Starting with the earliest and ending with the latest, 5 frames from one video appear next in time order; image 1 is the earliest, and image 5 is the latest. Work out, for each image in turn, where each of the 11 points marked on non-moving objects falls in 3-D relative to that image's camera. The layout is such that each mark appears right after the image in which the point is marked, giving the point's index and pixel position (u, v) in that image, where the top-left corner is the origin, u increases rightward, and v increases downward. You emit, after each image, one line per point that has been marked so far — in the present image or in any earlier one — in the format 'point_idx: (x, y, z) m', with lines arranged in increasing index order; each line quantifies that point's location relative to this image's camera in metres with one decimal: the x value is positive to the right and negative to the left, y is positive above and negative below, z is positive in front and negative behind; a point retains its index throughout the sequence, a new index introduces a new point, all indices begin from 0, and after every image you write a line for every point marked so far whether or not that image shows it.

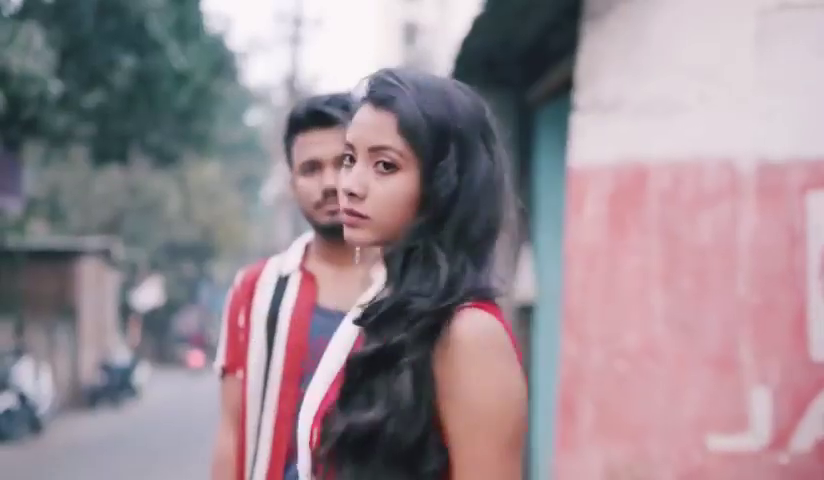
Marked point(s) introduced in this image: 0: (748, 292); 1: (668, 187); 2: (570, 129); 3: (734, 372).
0: (+1.3, -0.2, +4.8) m
1: (+1.1, +0.2, +5.0) m
2: (+0.7, +0.5, +5.1) m
3: (+1.3, -0.5, +4.8) m
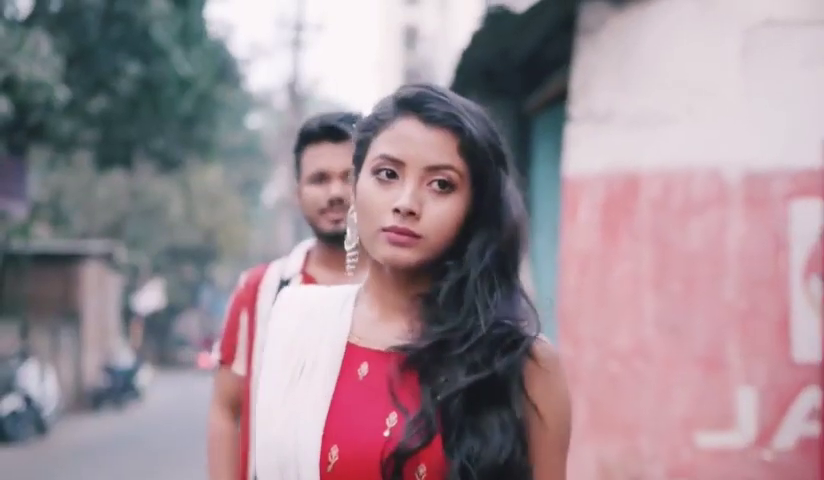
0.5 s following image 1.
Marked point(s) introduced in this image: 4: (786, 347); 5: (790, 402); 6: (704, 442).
0: (+1.4, -0.2, +5.0) m
1: (+1.1, +0.2, +5.2) m
2: (+0.7, +0.4, +5.3) m
3: (+1.3, -0.5, +5.0) m
4: (+1.5, -0.4, +4.9) m
5: (+1.5, -0.7, +4.9) m
6: (+1.2, -0.9, +5.0) m
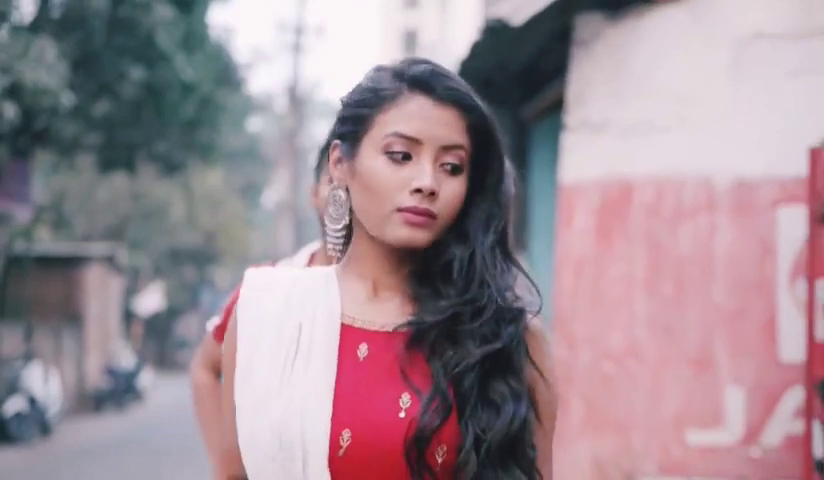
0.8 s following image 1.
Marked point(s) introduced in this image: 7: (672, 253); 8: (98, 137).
0: (+1.4, -0.3, +5.2) m
1: (+1.1, +0.2, +5.4) m
2: (+0.7, +0.4, +5.5) m
3: (+1.3, -0.6, +5.2) m
4: (+1.5, -0.5, +5.1) m
5: (+1.5, -0.7, +5.1) m
6: (+1.2, -0.9, +5.2) m
7: (+1.2, -0.1, +5.3) m
8: (-4.1, +1.4, +15.7) m
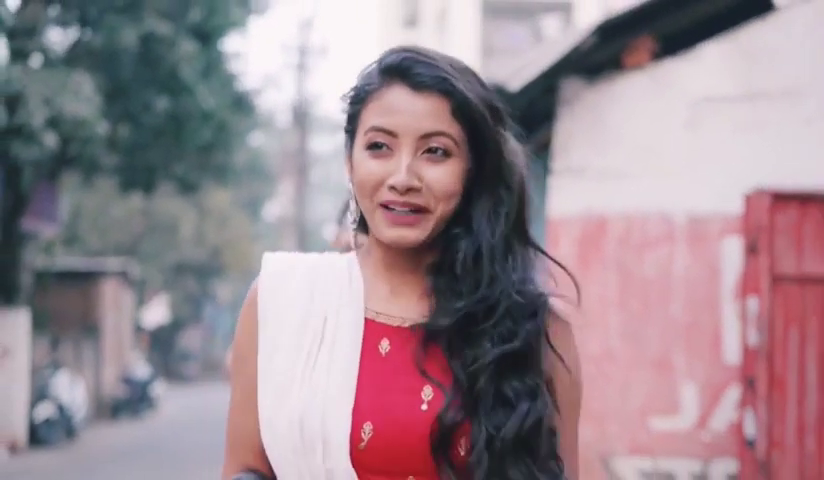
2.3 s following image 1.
0: (+1.4, -0.4, +6.4) m
1: (+1.1, 0.0, +6.5) m
2: (+0.8, +0.3, +6.7) m
3: (+1.4, -0.7, +6.4) m
4: (+1.6, -0.6, +6.3) m
5: (+1.6, -0.8, +6.2) m
6: (+1.3, -1.0, +6.4) m
7: (+1.2, -0.2, +6.5) m
8: (-4.1, +1.1, +16.9) m
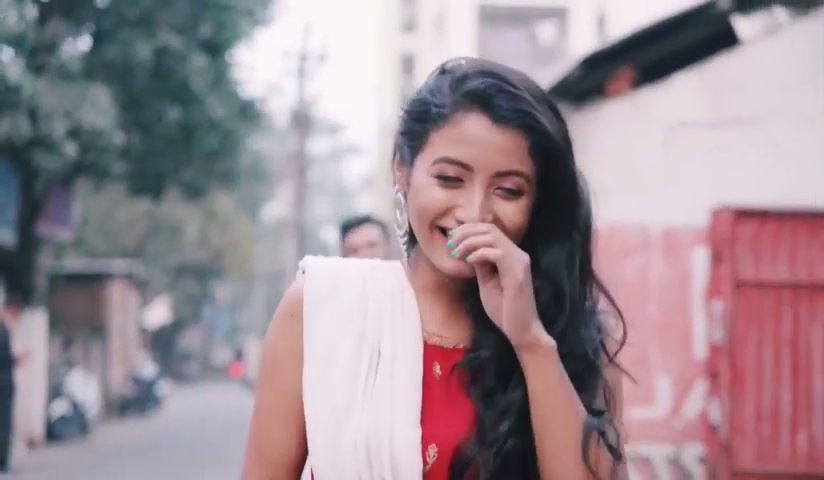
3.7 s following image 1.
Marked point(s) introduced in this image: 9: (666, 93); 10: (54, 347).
0: (+1.5, -0.4, +7.1) m
1: (+1.2, 0.0, +7.3) m
2: (+0.8, +0.2, +7.4) m
3: (+1.4, -0.8, +7.1) m
4: (+1.6, -0.6, +7.0) m
5: (+1.6, -0.9, +7.0) m
6: (+1.3, -1.1, +7.1) m
7: (+1.3, -0.2, +7.2) m
8: (-4.1, +1.1, +17.6) m
9: (+1.6, +0.9, +7.1) m
10: (-6.0, -1.8, +19.9) m
